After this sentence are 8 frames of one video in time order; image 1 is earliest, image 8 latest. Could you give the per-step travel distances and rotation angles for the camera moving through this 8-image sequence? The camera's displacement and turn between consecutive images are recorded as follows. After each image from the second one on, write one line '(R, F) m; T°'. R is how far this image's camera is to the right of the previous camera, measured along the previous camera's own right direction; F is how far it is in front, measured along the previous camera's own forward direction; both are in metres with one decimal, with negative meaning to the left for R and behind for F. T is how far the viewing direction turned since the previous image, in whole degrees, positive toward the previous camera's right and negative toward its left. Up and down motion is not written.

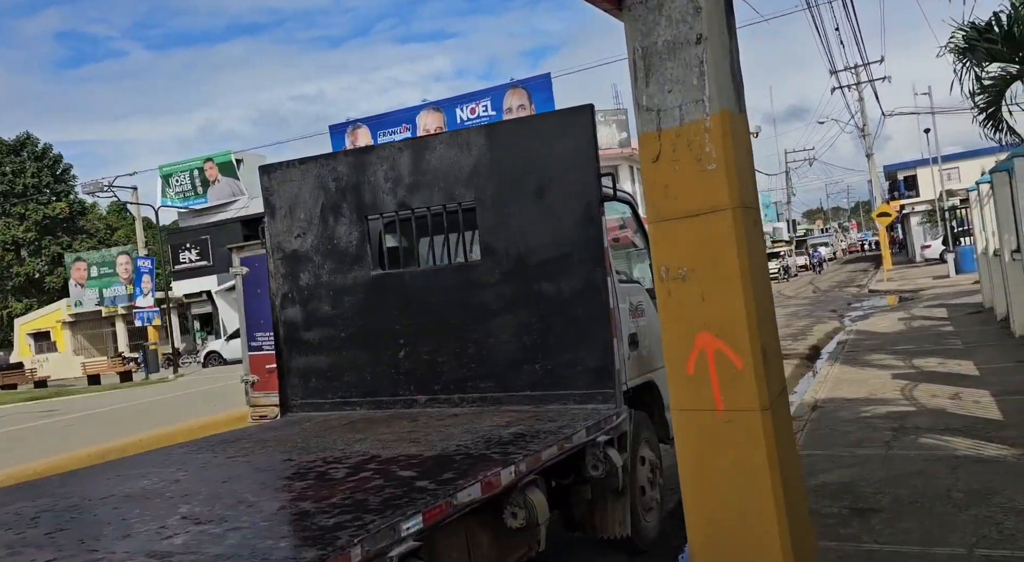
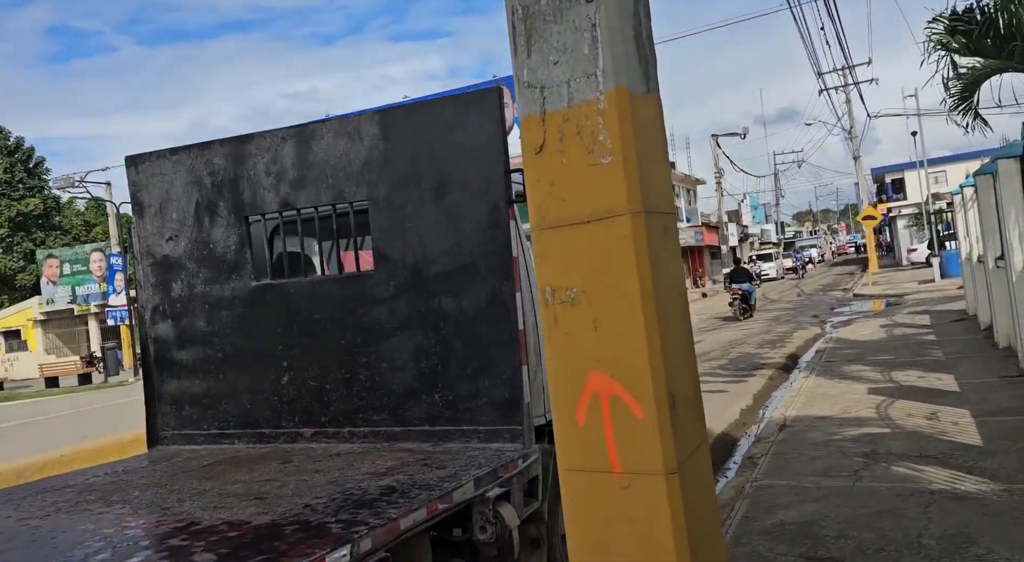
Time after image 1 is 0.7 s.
(+0.4, +0.7) m; +1°
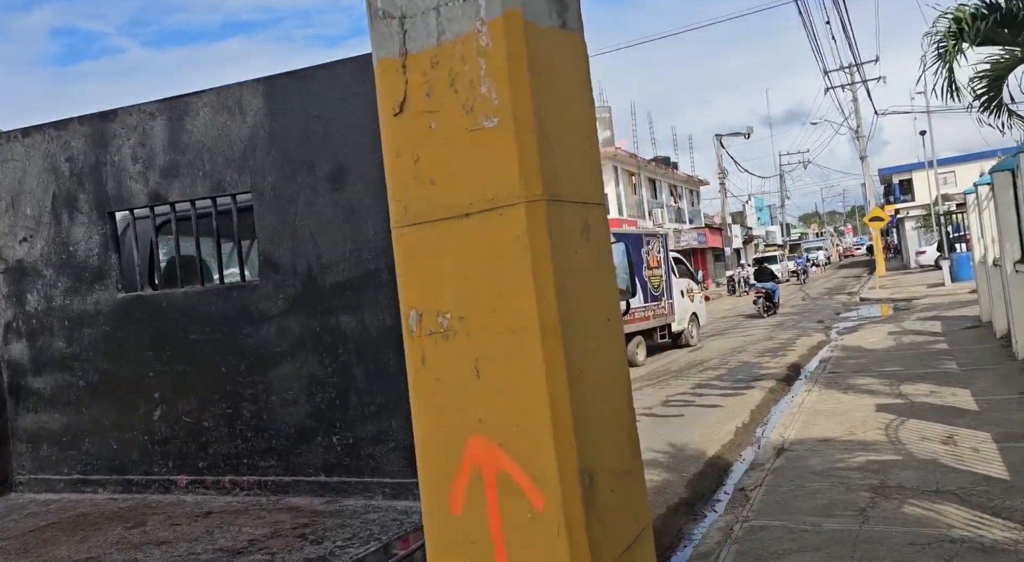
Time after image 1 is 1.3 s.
(+0.3, +0.8) m; 0°
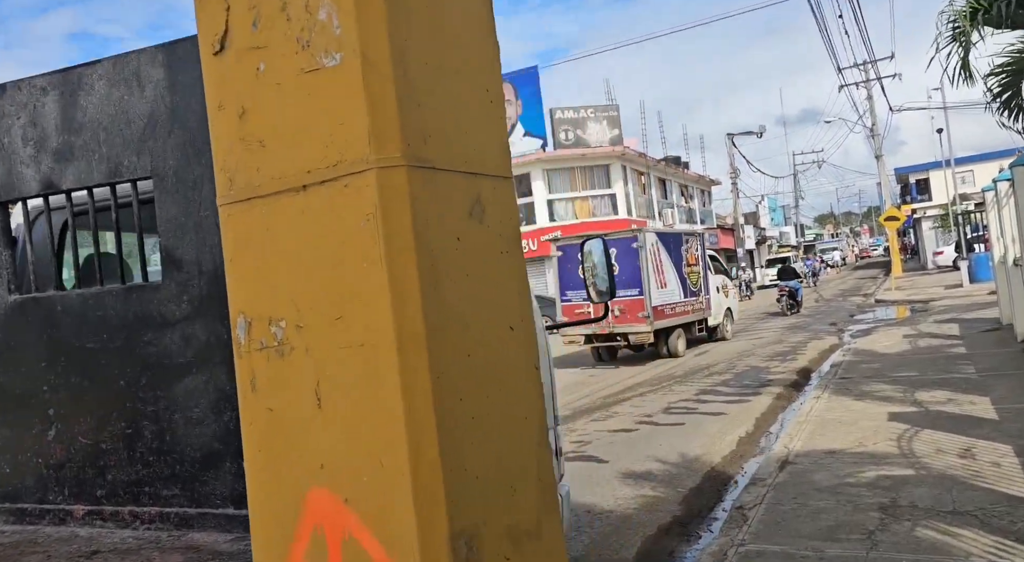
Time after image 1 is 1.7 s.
(+0.2, +0.4) m; -1°
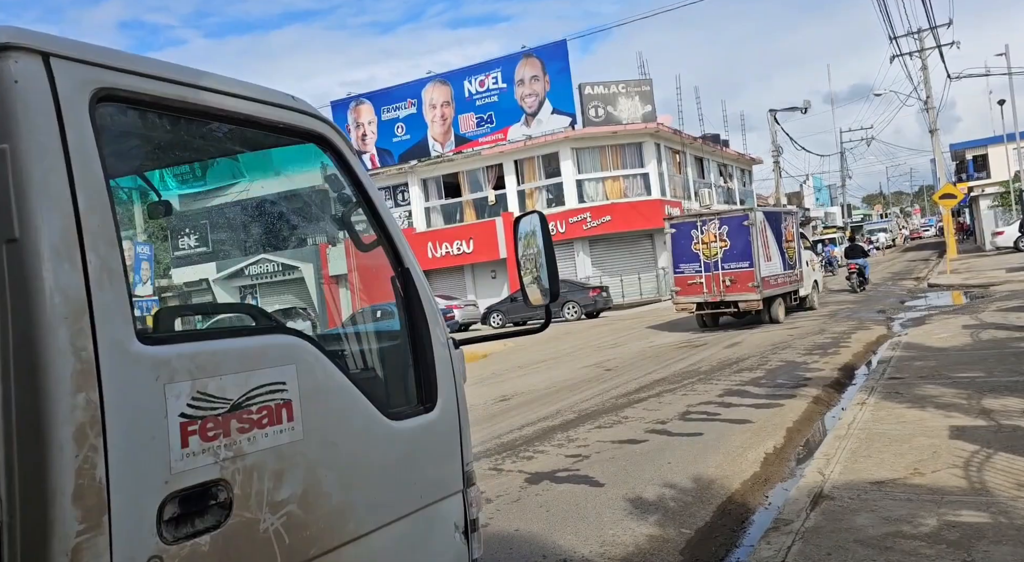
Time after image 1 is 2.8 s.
(+0.5, +1.2) m; -3°
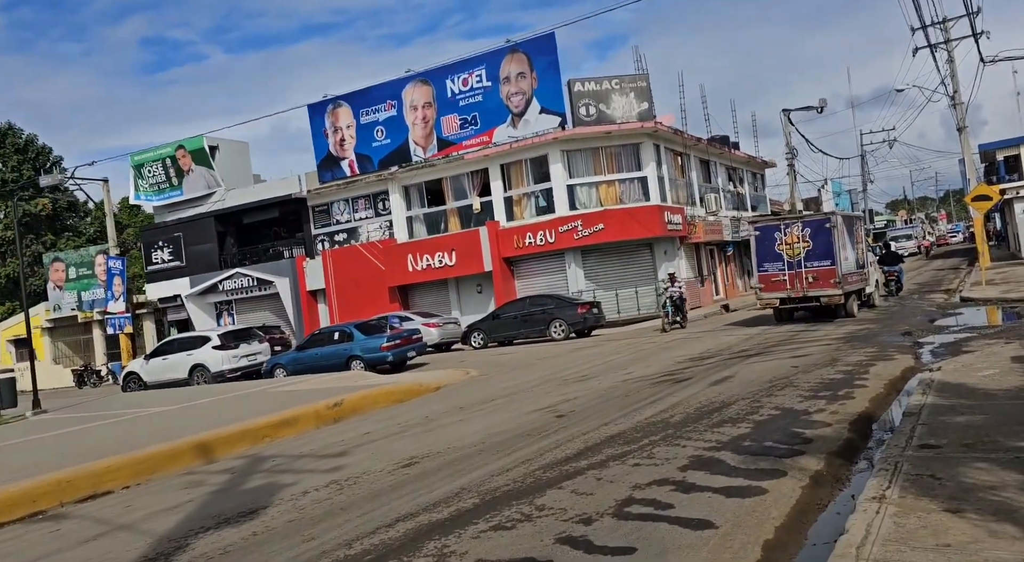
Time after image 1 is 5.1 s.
(+1.1, +2.5) m; -1°
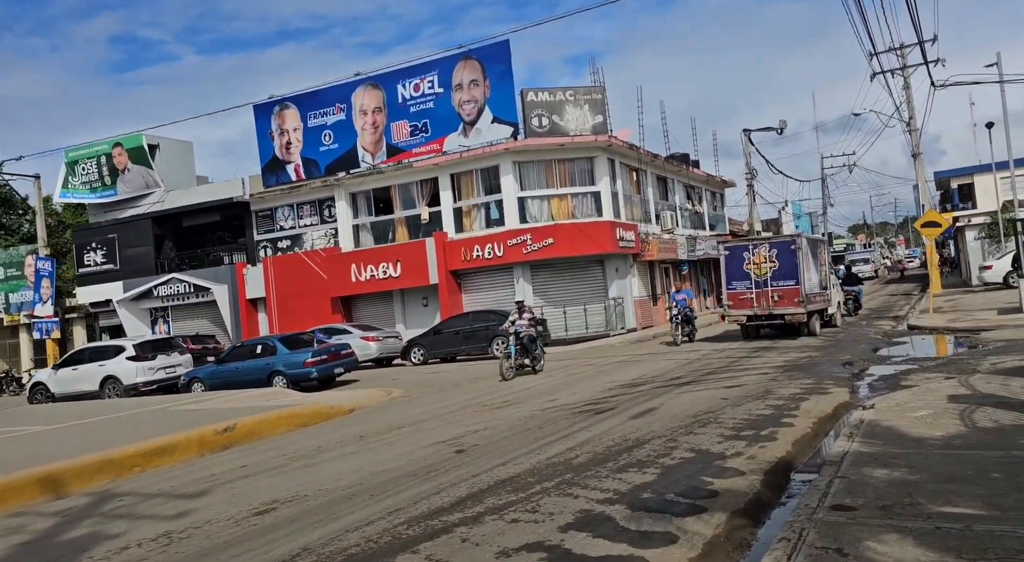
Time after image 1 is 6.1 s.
(+0.8, +0.9) m; +2°
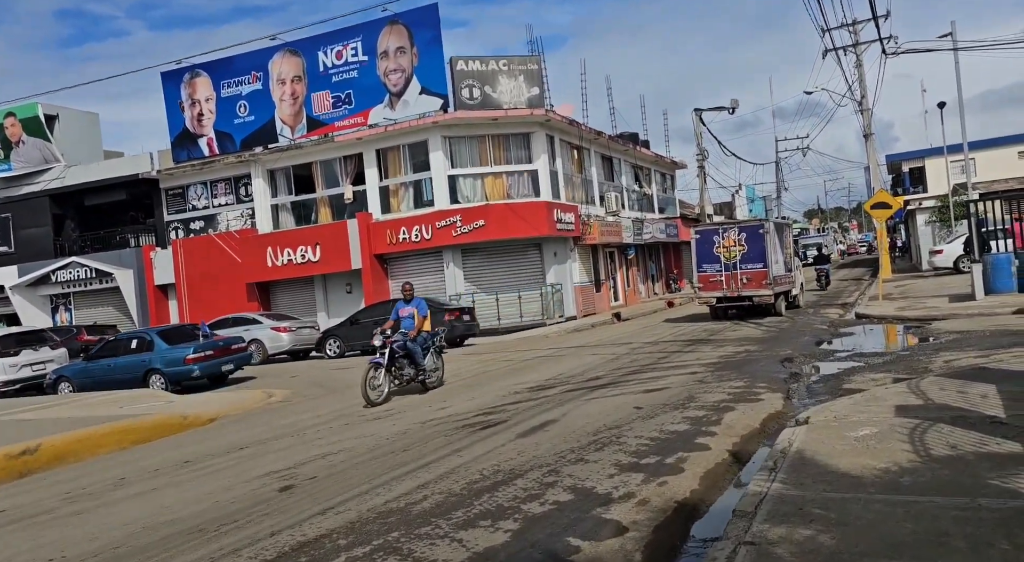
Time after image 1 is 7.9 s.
(+1.0, +1.9) m; +3°
